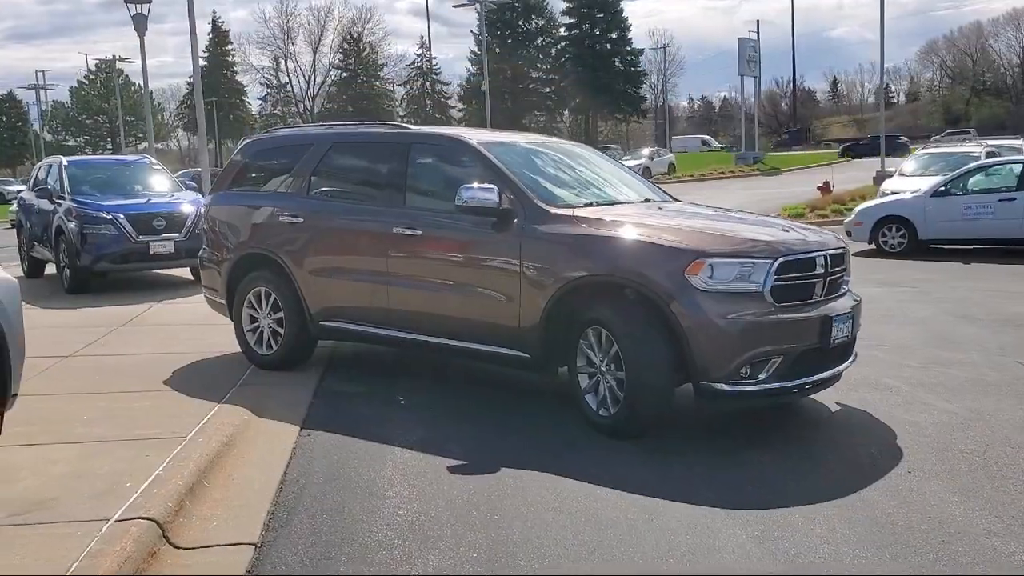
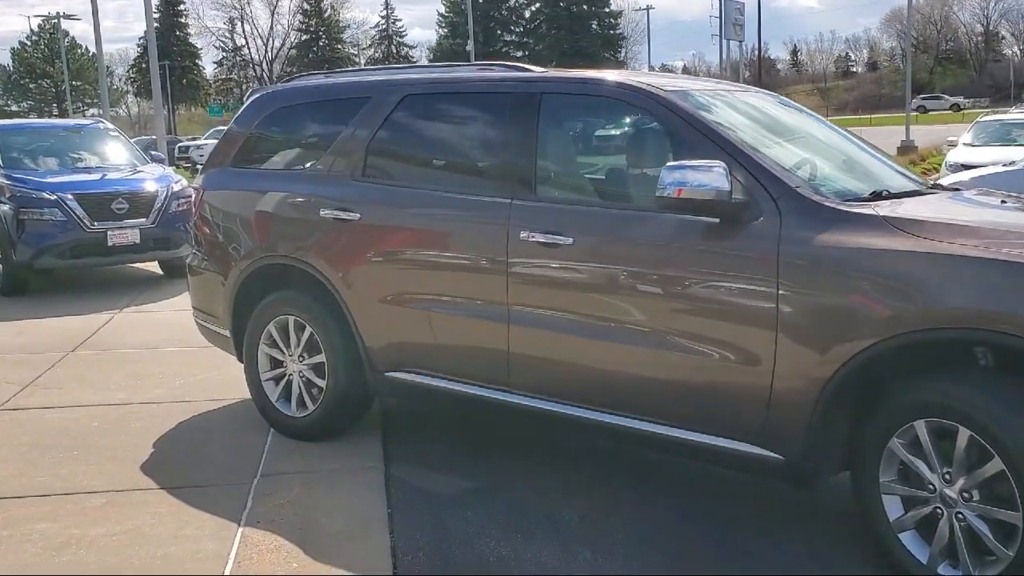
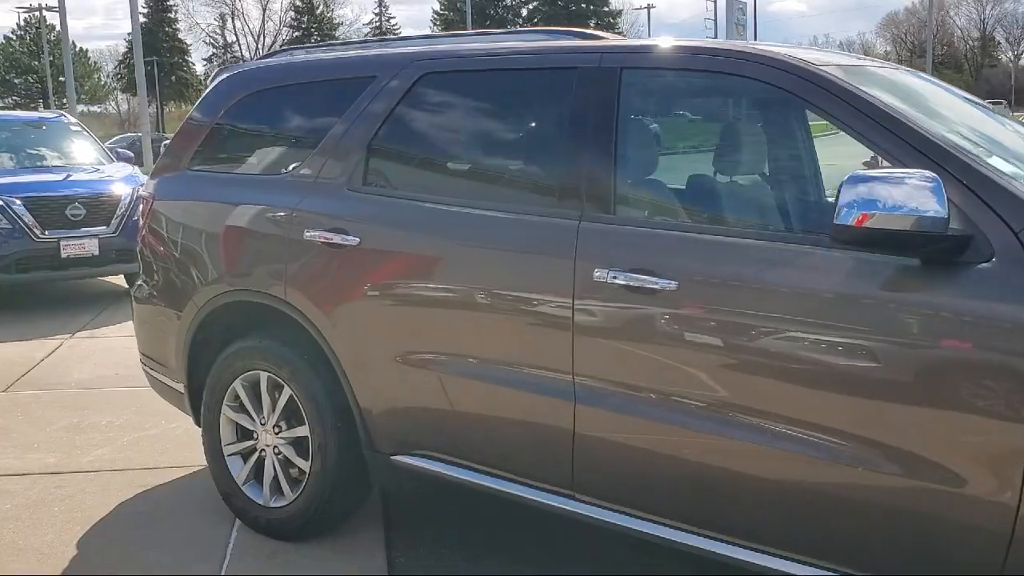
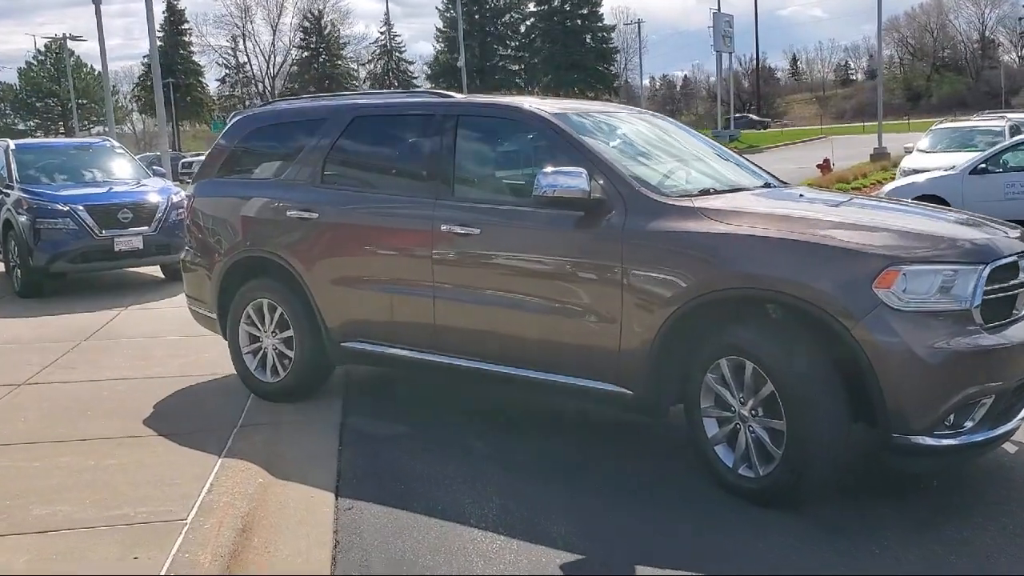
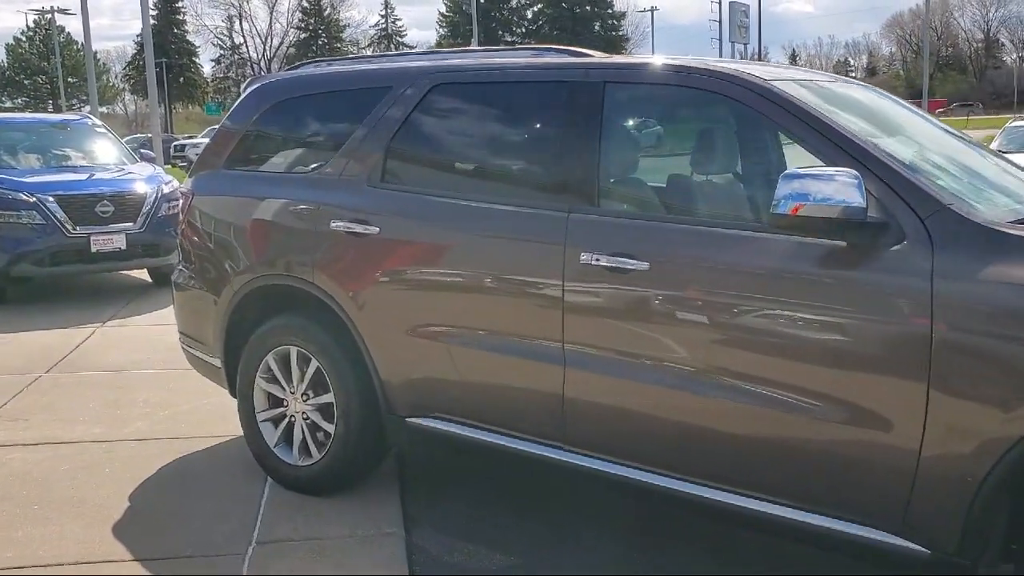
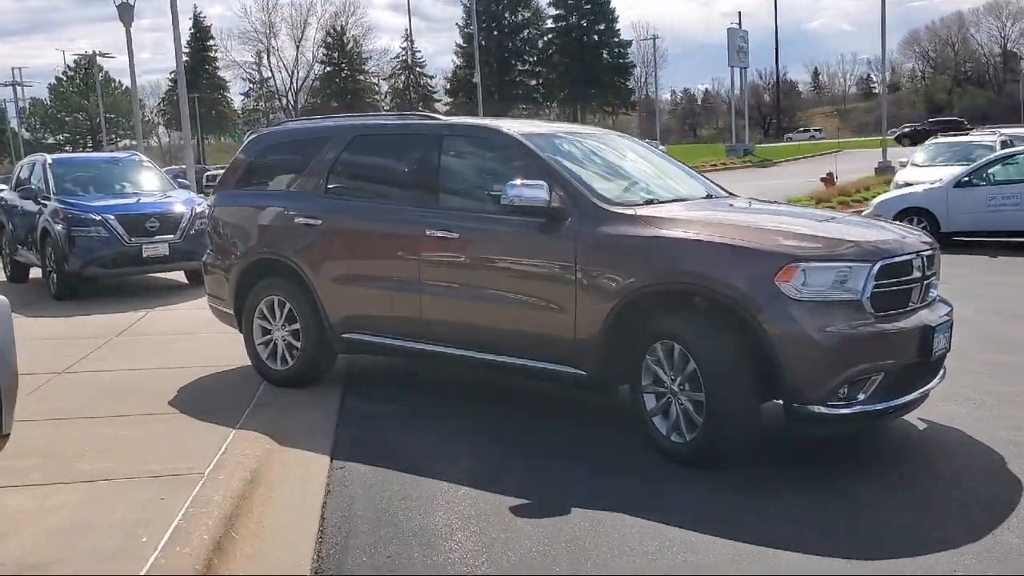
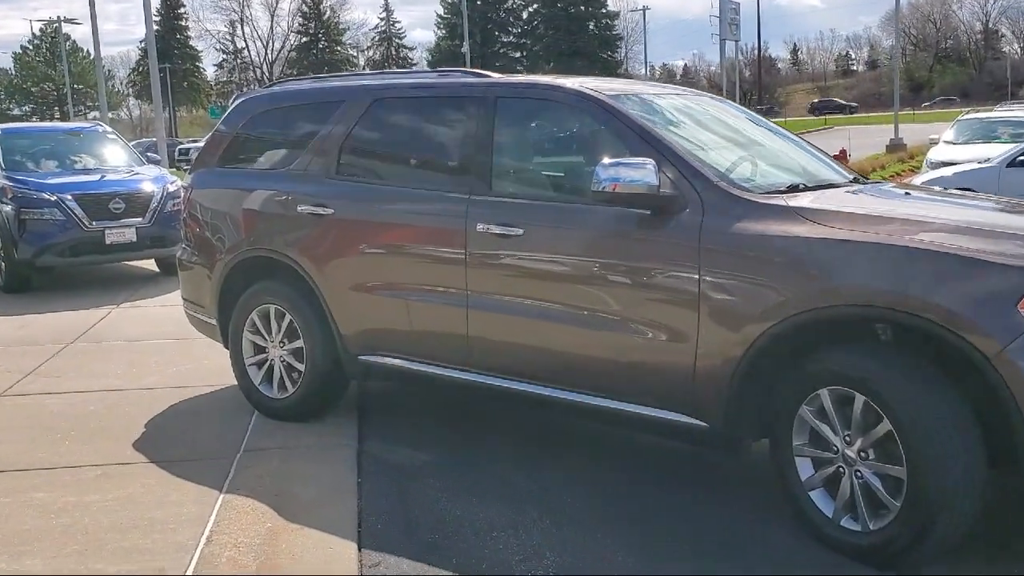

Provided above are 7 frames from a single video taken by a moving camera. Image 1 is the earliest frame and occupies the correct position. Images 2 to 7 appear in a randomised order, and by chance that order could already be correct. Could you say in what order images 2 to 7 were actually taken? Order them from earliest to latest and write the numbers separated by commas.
6, 4, 7, 2, 5, 3
